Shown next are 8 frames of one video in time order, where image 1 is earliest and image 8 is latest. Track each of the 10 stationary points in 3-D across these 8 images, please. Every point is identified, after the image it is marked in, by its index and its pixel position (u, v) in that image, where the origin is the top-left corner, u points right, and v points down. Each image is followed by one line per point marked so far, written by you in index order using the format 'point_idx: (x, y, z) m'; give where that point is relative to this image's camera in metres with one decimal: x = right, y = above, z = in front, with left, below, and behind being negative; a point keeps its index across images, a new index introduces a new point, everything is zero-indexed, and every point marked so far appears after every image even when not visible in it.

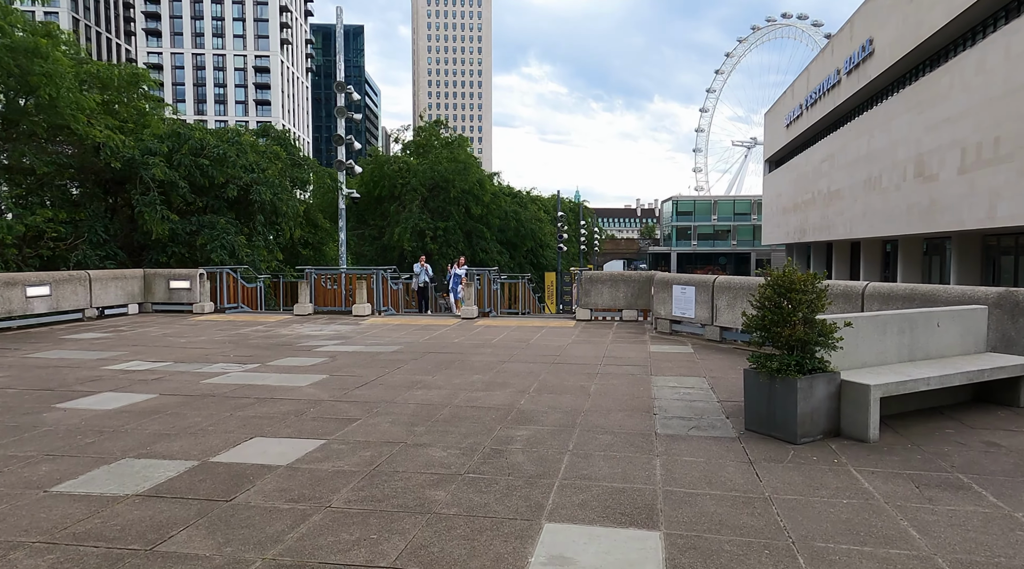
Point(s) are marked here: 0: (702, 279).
0: (+3.3, +0.1, +12.6) m
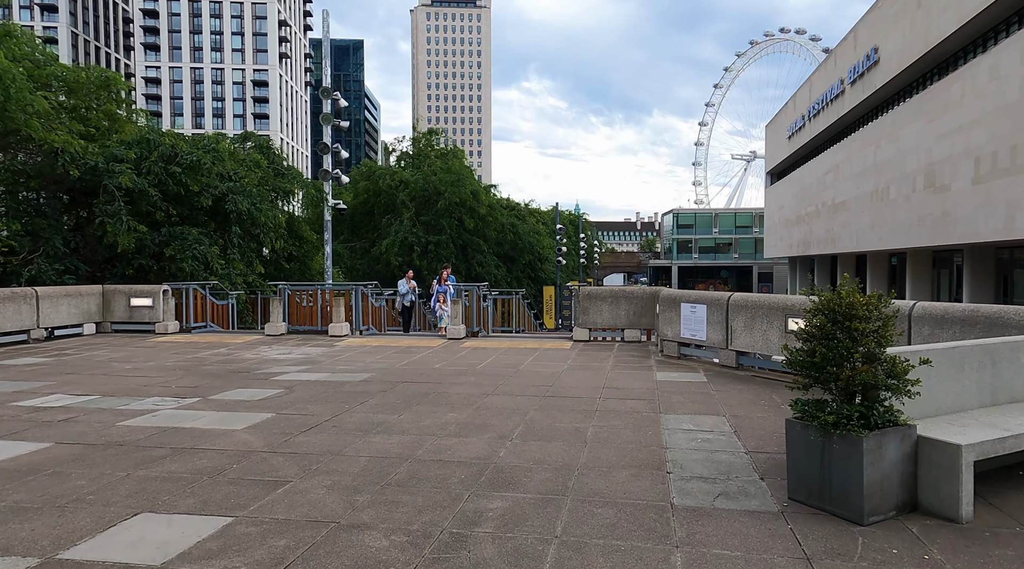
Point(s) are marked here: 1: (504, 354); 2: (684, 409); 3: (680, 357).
0: (+3.1, -0.2, +11.2) m
1: (-0.2, -1.3, +13.3) m
2: (+1.9, -1.3, +8.0) m
3: (+2.8, -1.2, +12.0) m
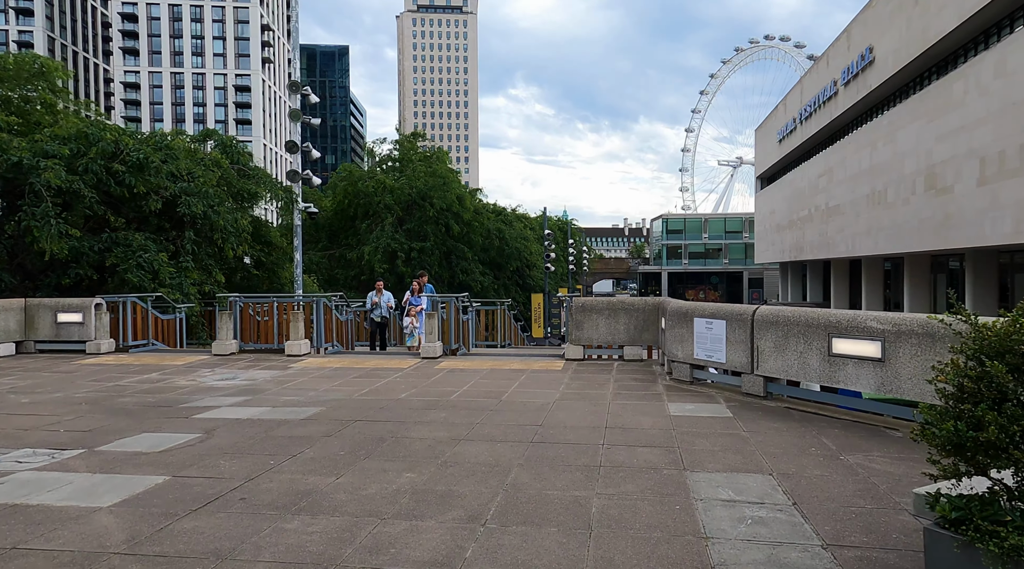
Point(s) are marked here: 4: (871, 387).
0: (+2.8, -0.3, +9.3) m
1: (-0.4, -1.4, +11.4) m
2: (+1.7, -1.5, +6.0) m
3: (+2.5, -1.4, +10.1) m
4: (+3.7, -1.1, +7.5) m
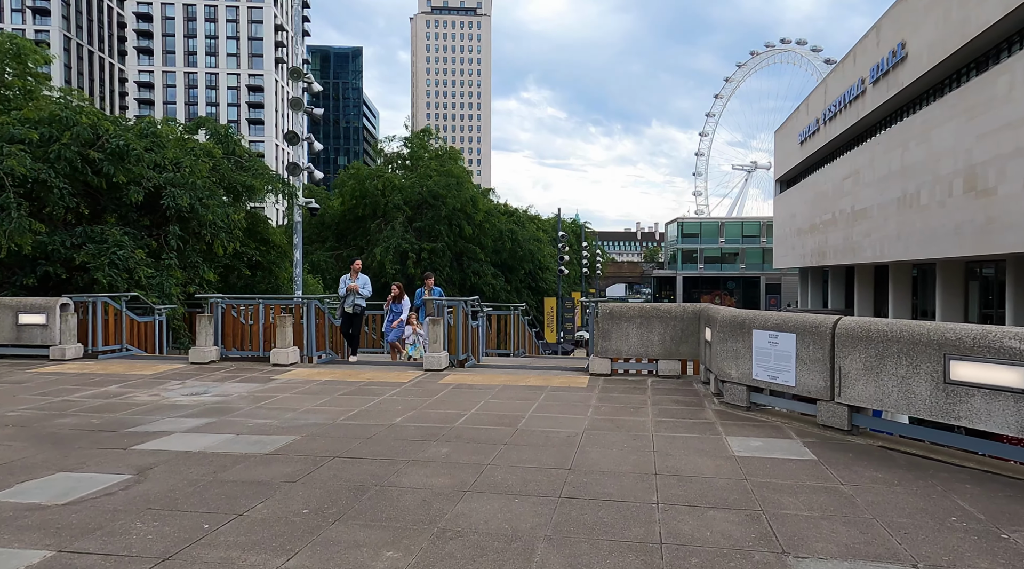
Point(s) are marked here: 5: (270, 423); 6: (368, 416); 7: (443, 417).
0: (+3.0, -0.4, +7.5) m
1: (-0.2, -1.5, +9.6) m
2: (+1.8, -1.5, +4.3) m
3: (+2.7, -1.4, +8.3) m
4: (+3.8, -1.1, +5.7) m
5: (-2.6, -1.5, +8.0) m
6: (-1.6, -1.5, +8.2) m
7: (-0.8, -1.5, +8.1) m
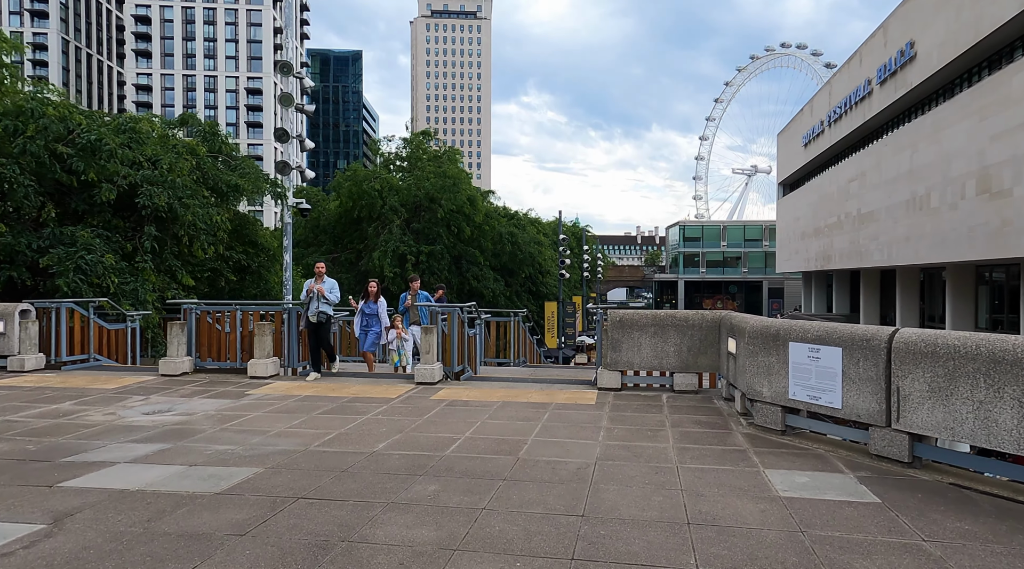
0: (+3.0, -0.4, +6.5) m
1: (-0.2, -1.5, +8.6) m
2: (+1.8, -1.5, +3.2) m
3: (+2.7, -1.5, +7.3) m
4: (+3.9, -1.1, +4.6) m
5: (-2.6, -1.6, +6.9) m
6: (-1.6, -1.5, +7.1) m
7: (-0.8, -1.5, +7.1) m
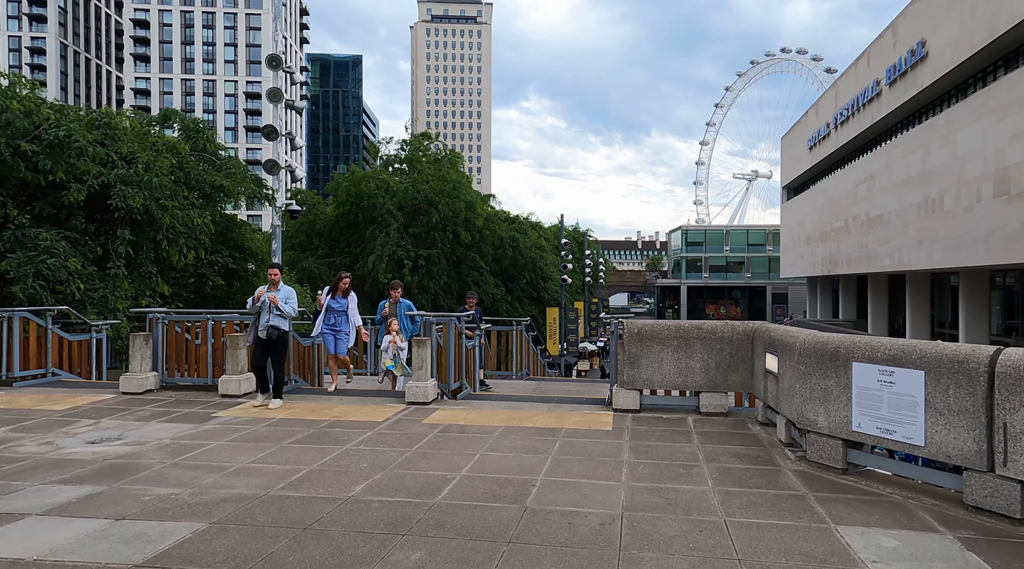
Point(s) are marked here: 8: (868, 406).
0: (+3.1, -0.5, +5.2) m
1: (-0.2, -1.6, +7.3) m
2: (+1.9, -1.6, +2.0) m
3: (+2.8, -1.5, +6.0) m
4: (+3.9, -1.2, +3.4) m
5: (-2.6, -1.6, +5.7) m
6: (-1.6, -1.6, +5.9) m
7: (-0.7, -1.6, +5.8) m
8: (+2.8, -0.9, +5.7) m
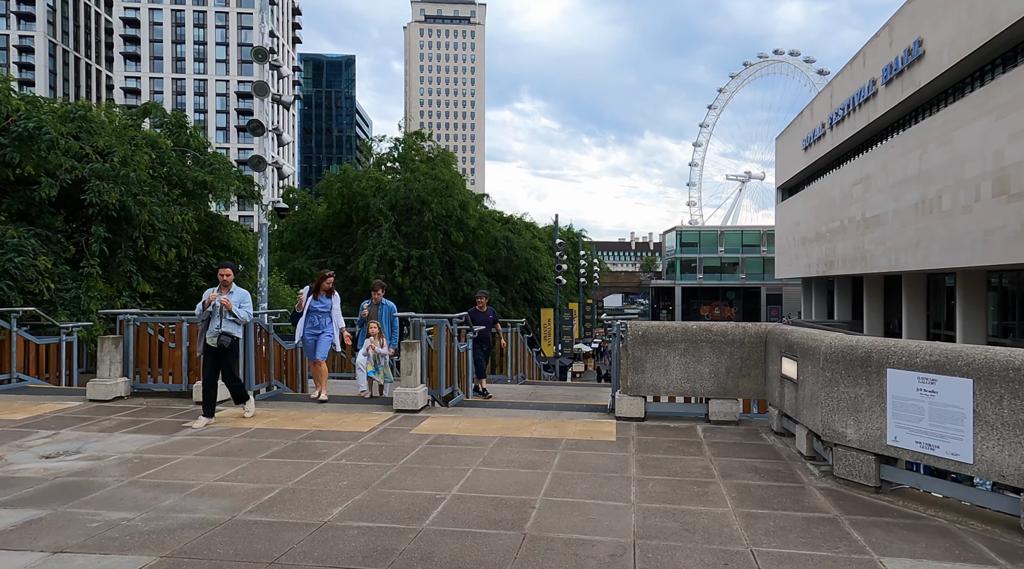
0: (+3.1, -0.5, +4.6) m
1: (-0.2, -1.6, +6.7) m
2: (+1.9, -1.5, +1.4) m
3: (+2.7, -1.5, +5.4) m
4: (+3.9, -1.2, +2.8) m
5: (-2.6, -1.6, +5.0) m
6: (-1.6, -1.6, +5.2) m
7: (-0.7, -1.6, +5.2) m
8: (+2.8, -0.9, +5.1) m
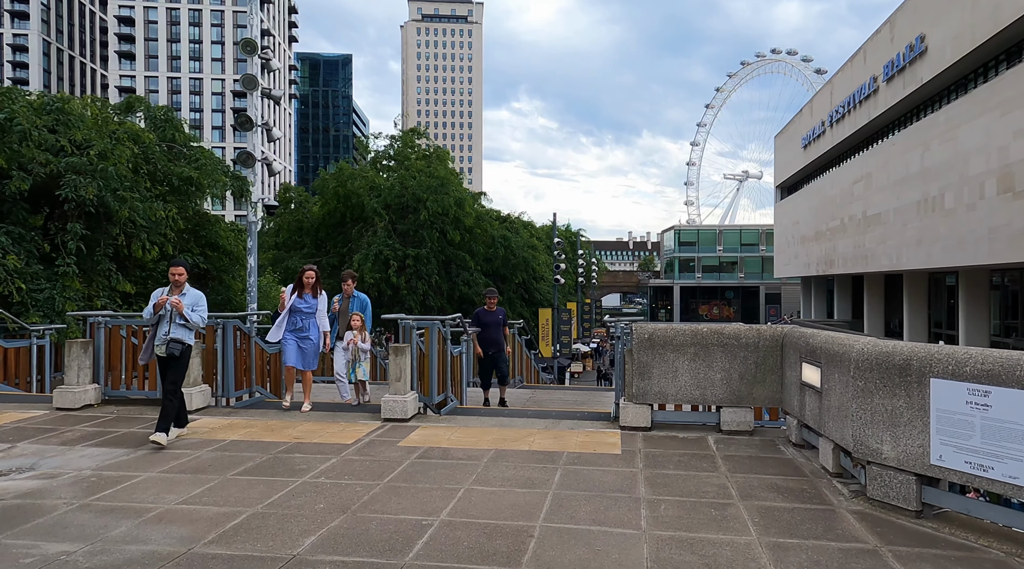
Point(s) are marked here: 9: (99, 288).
0: (+3.0, -0.5, +4.0) m
1: (-0.2, -1.6, +6.1) m
2: (+1.9, -1.5, +0.8) m
3: (+2.7, -1.5, +4.8) m
4: (+3.9, -1.2, +2.2) m
5: (-2.6, -1.6, +4.4) m
6: (-1.6, -1.6, +4.6) m
7: (-0.8, -1.6, +4.6) m
8: (+2.7, -0.9, +4.5) m
9: (-7.9, 0.0, +14.0) m
